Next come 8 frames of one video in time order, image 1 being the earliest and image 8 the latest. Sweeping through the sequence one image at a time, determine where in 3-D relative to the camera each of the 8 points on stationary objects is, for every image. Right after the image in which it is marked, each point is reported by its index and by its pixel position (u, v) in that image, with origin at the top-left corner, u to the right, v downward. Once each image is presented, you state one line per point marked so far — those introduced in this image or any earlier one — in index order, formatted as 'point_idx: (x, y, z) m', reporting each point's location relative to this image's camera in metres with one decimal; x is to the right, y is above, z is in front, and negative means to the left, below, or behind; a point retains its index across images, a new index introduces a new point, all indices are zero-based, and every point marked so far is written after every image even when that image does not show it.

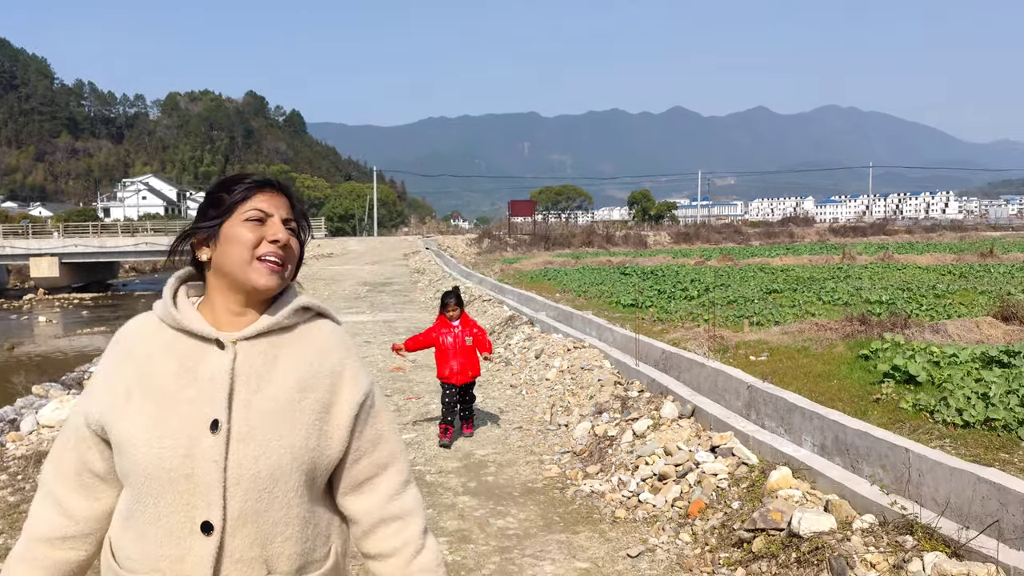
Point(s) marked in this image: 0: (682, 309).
0: (+3.3, -0.4, +16.4) m
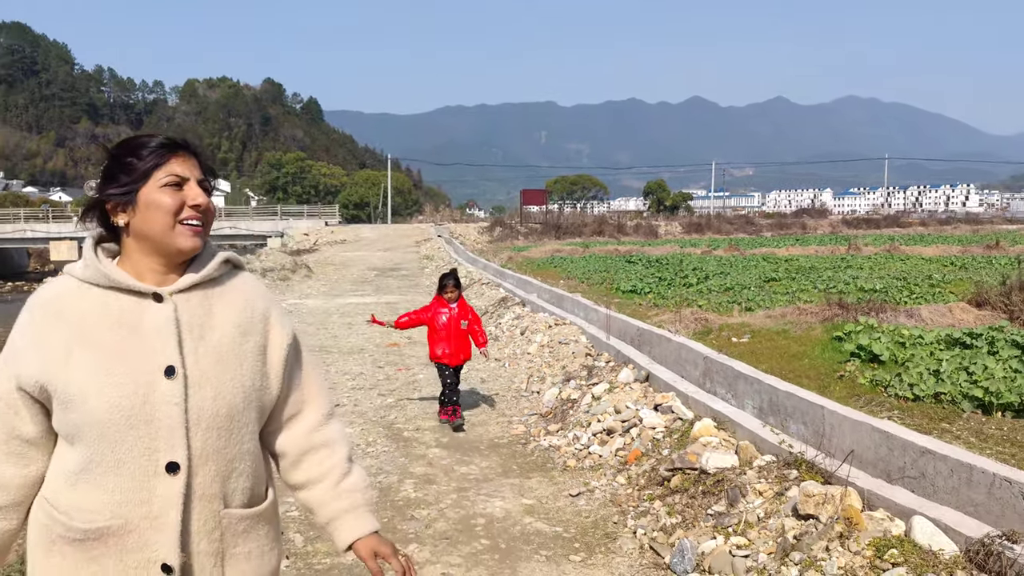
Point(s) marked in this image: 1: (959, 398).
0: (+3.3, -0.1, +16.9) m
1: (+3.7, -0.9, +7.1) m
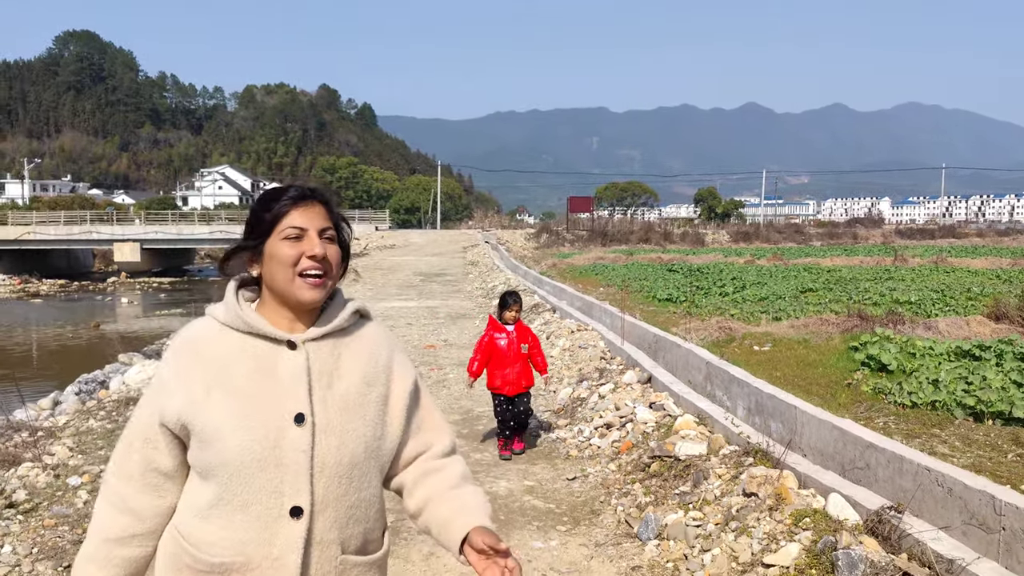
0: (+4.0, -0.3, +17.4) m
1: (+3.8, -1.0, +7.6) m
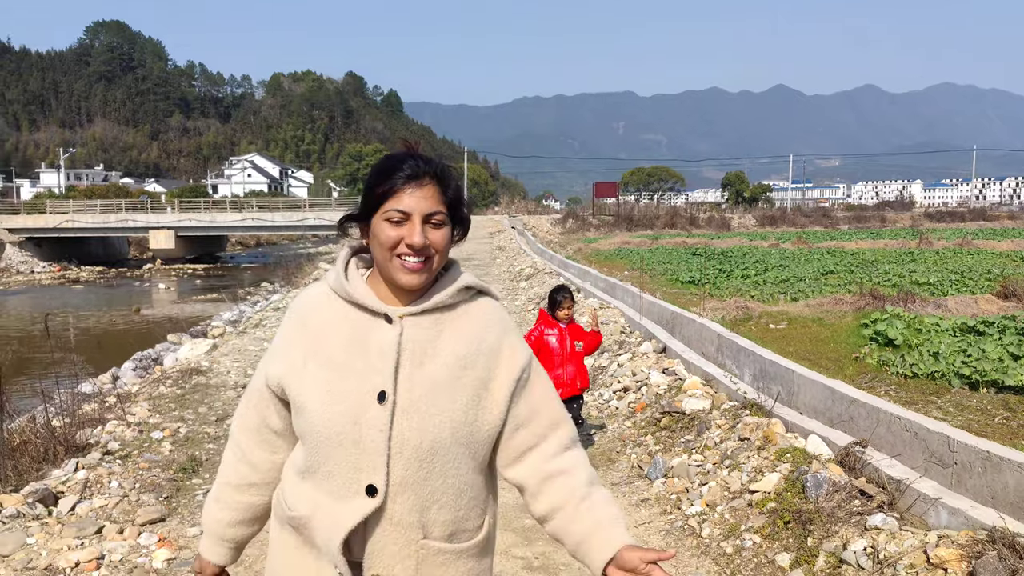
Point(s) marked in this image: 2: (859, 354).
0: (+4.6, 0.0, +17.9) m
1: (+4.1, -0.8, +8.1) m
2: (+3.8, -0.7, +9.6) m
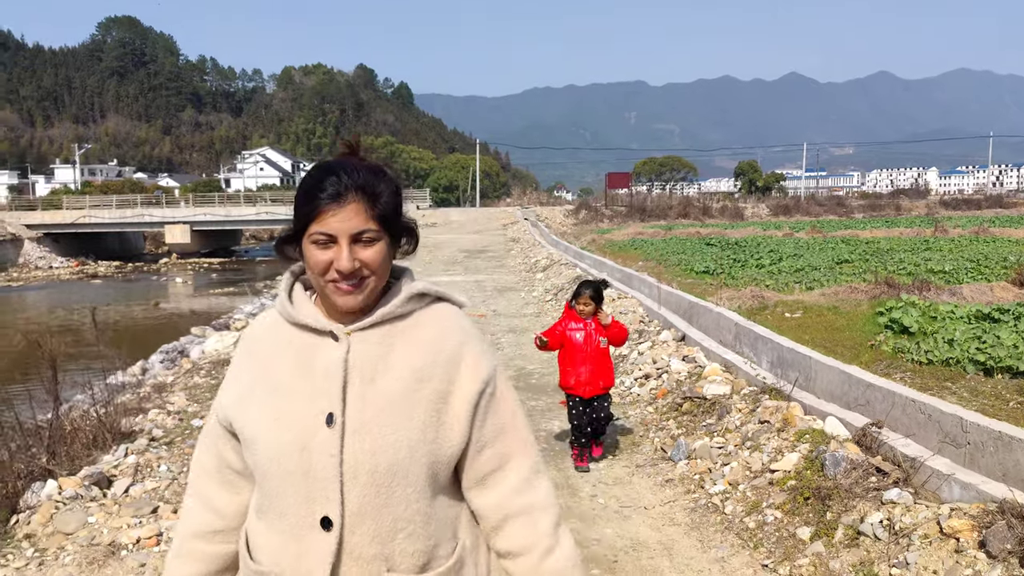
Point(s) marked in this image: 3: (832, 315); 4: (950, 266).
0: (+4.9, +0.3, +18.0) m
1: (+4.3, -0.7, +8.2) m
2: (+4.1, -0.6, +9.7) m
3: (+4.4, -0.4, +11.8) m
4: (+9.1, +0.4, +18.0) m
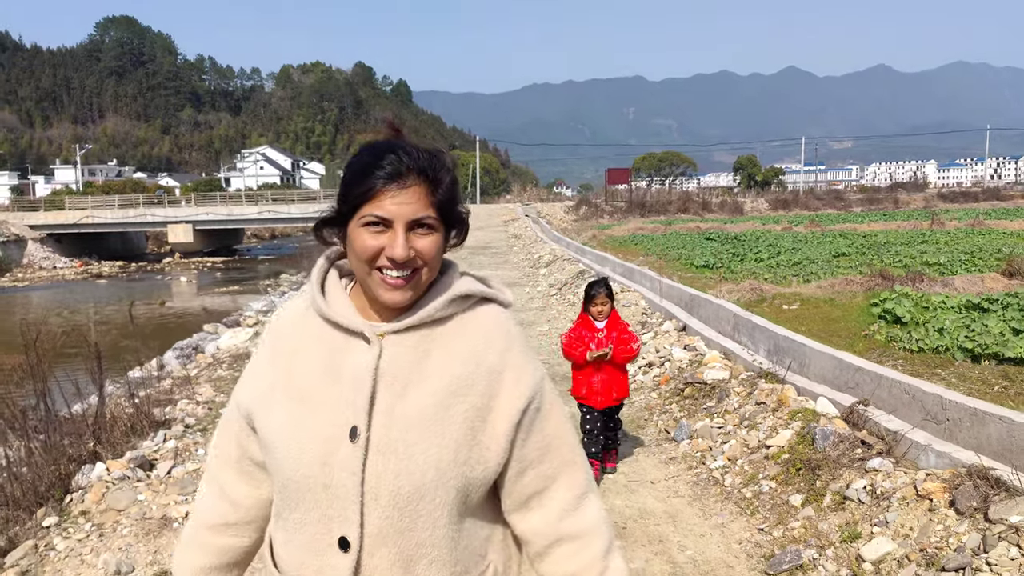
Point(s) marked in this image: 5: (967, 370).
0: (+5.0, +0.4, +18.3) m
1: (+4.4, -0.6, +8.6) m
2: (+4.1, -0.5, +10.1) m
3: (+4.4, -0.3, +12.1) m
4: (+9.2, +0.6, +18.4) m
5: (+4.2, -0.8, +8.0) m
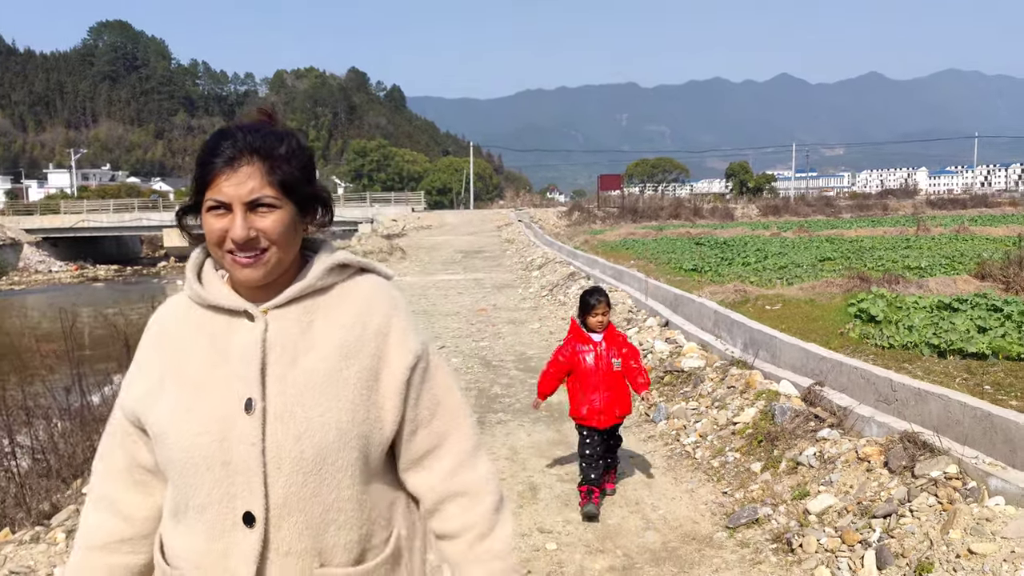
0: (+4.8, +0.3, +18.9) m
1: (+4.3, -0.6, +9.1) m
2: (+4.1, -0.5, +10.6) m
3: (+4.3, -0.3, +12.7) m
4: (+9.0, +0.6, +18.9) m
5: (+4.2, -0.8, +8.5) m
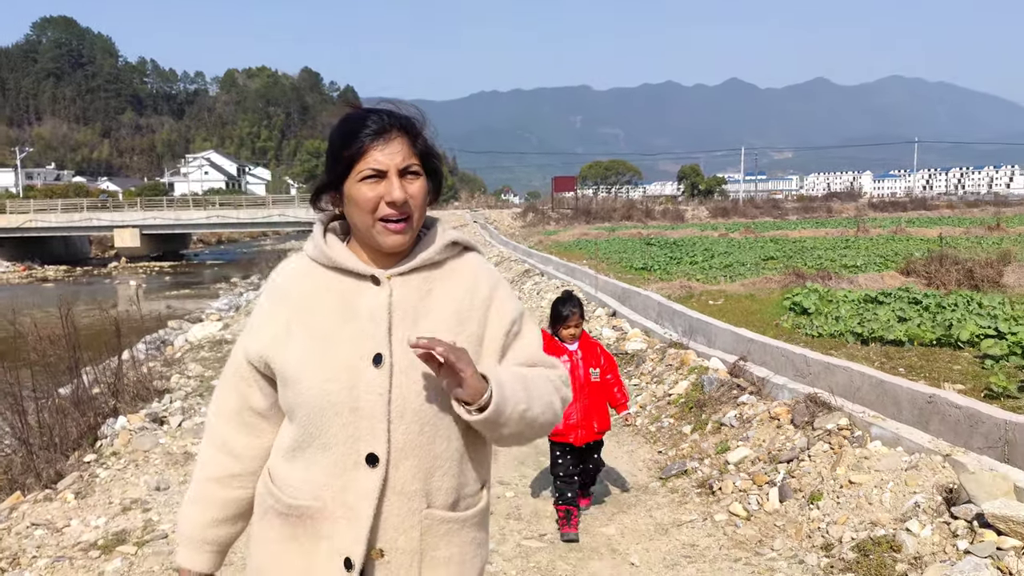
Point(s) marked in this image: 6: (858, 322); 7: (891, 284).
0: (+3.8, +0.4, +19.7) m
1: (+3.8, -0.5, +9.9) m
2: (+3.5, -0.4, +11.4) m
3: (+3.7, -0.2, +13.5) m
4: (+8.1, +0.6, +20.0) m
5: (+3.7, -0.7, +9.4) m
6: (+4.1, -0.4, +10.1) m
7: (+5.9, +0.1, +13.4) m
